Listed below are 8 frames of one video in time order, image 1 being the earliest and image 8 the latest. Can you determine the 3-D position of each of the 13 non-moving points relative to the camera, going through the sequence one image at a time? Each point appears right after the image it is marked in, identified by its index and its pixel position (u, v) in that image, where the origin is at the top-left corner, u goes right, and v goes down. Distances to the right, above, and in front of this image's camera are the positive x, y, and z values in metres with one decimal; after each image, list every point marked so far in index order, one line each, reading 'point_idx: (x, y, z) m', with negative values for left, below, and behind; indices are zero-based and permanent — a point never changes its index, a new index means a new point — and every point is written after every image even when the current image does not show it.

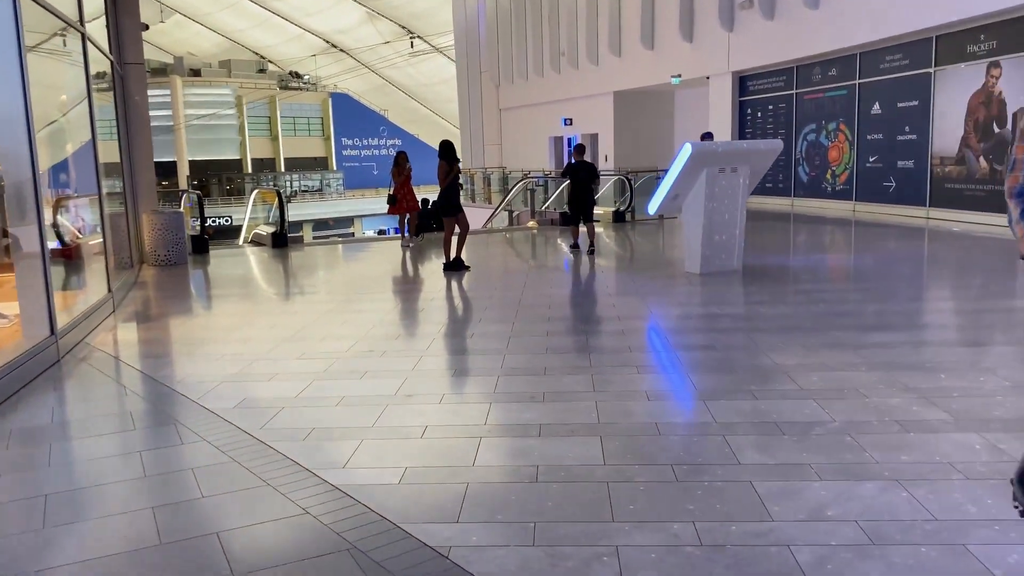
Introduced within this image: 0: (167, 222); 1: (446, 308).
0: (-4.0, +0.8, +9.9) m
1: (-0.5, -0.1, +7.3) m
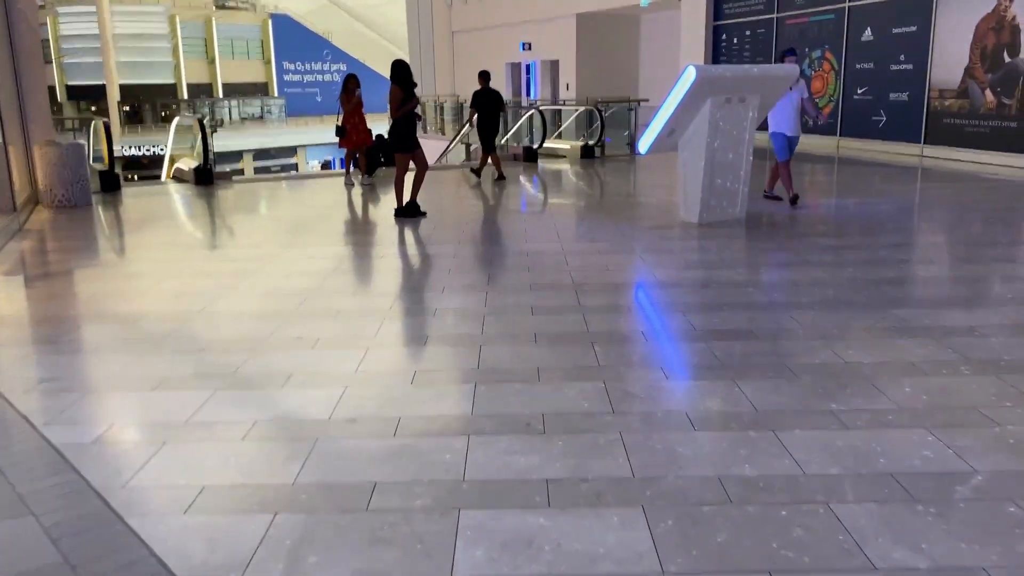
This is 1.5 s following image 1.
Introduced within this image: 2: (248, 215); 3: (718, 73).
0: (-4.4, +1.3, +8.3) m
1: (-0.8, +0.3, +6.0) m
2: (-2.8, +0.8, +9.0) m
3: (+1.5, +1.6, +6.3) m
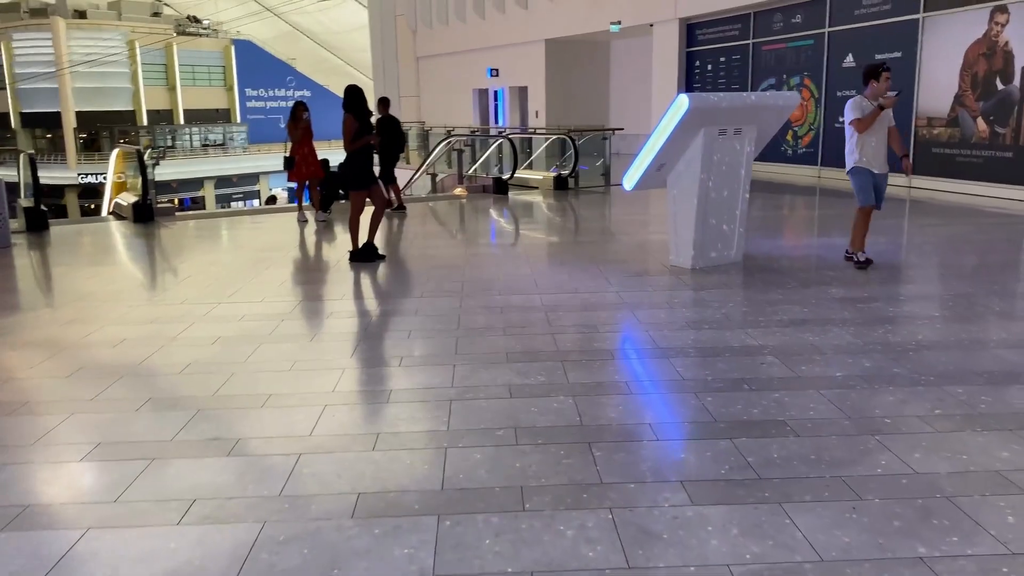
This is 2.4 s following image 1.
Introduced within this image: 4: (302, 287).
0: (-4.7, +0.8, +7.4) m
1: (-1.0, -0.1, +5.2) m
2: (-3.1, +0.4, +8.1) m
3: (+1.3, +1.2, +5.6) m
4: (-1.5, +0.1, +6.2) m
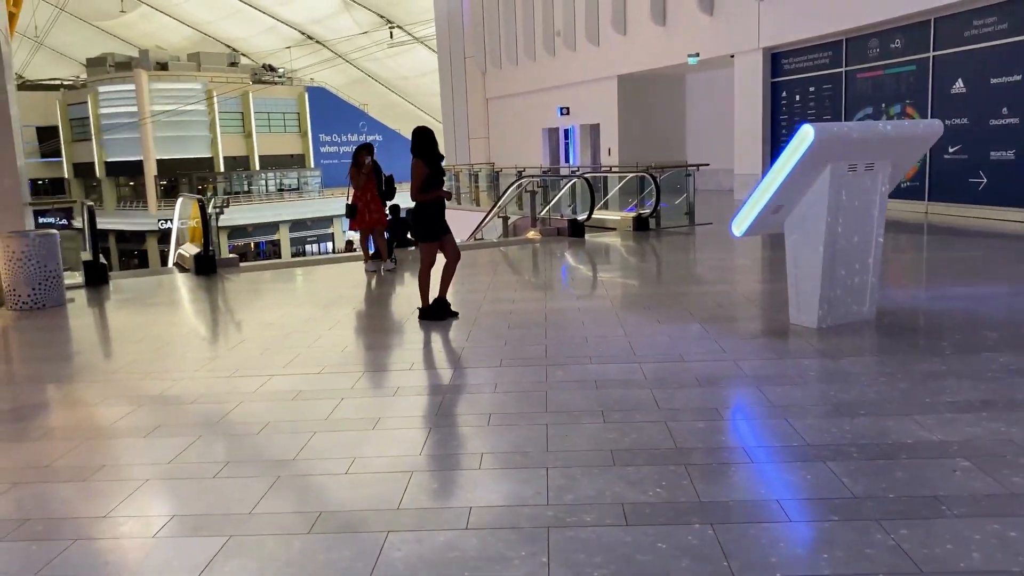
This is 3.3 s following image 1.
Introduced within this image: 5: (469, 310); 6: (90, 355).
0: (-4.0, +0.3, +7.0) m
1: (-0.5, -0.5, +4.4) m
2: (-2.4, -0.2, +7.5) m
3: (+1.8, +0.9, +4.7) m
4: (-1.0, -0.4, +5.5) m
5: (-0.3, -0.1, +6.5) m
6: (-2.9, -0.4, +5.8) m
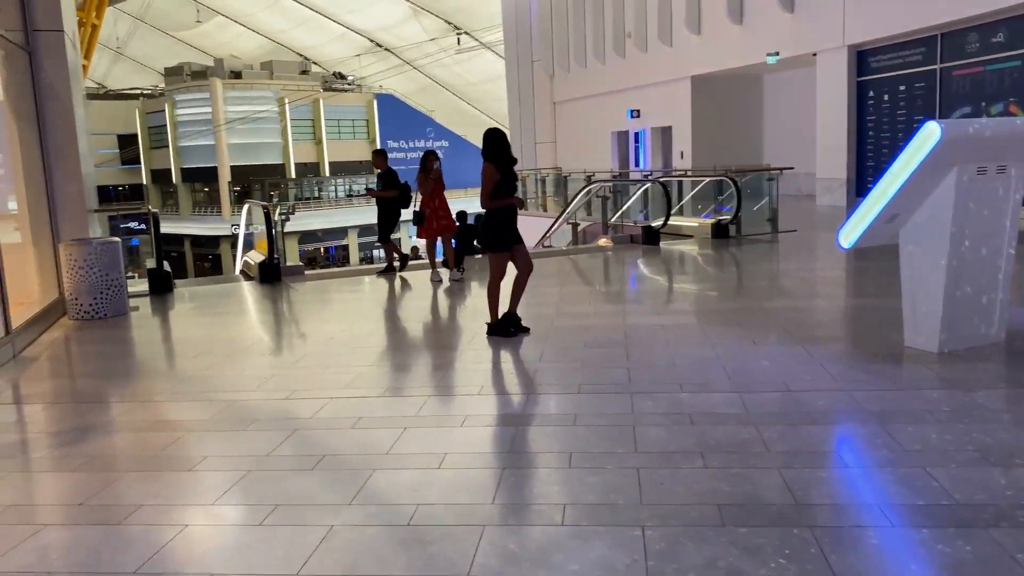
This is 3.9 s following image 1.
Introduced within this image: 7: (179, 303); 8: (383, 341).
0: (-3.4, +0.3, +6.8) m
1: (-0.1, -0.6, +4.0) m
2: (-1.7, -0.2, +7.3) m
3: (+2.3, +0.8, +4.1) m
4: (-0.5, -0.4, +5.1) m
5: (+0.2, -0.2, +6.0) m
6: (-2.4, -0.5, +5.5) m
7: (-3.2, -0.2, +8.0) m
8: (-0.9, -0.4, +5.9) m
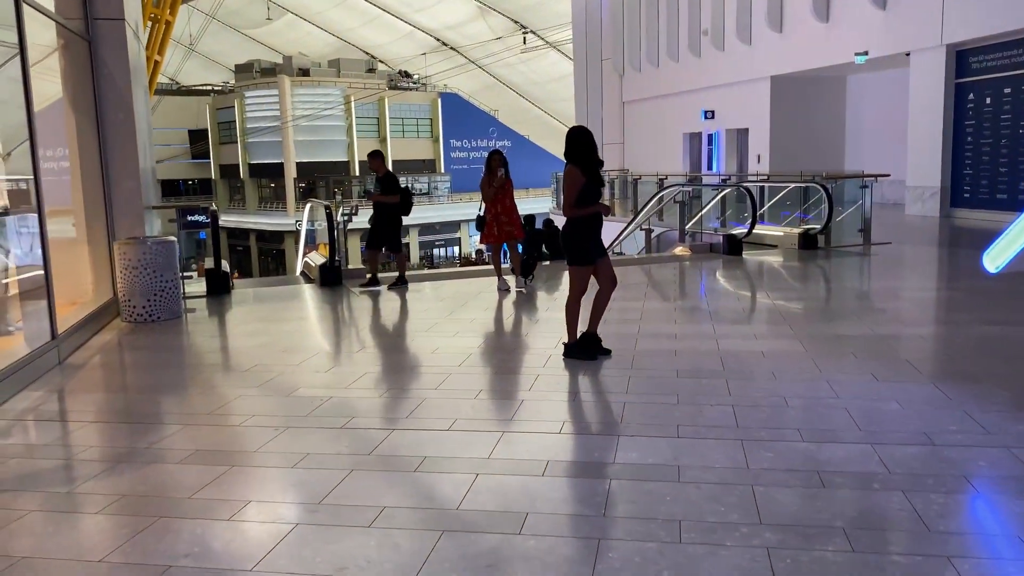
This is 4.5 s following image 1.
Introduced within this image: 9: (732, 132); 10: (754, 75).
0: (-2.8, +0.3, +6.5) m
1: (+0.3, -0.7, +3.5) m
2: (-1.1, -0.3, +6.8) m
3: (+2.7, +0.6, +3.4) m
4: (-0.1, -0.5, +4.6) m
5: (+0.7, -0.3, +5.5) m
6: (-1.9, -0.6, +5.2) m
7: (-2.5, -0.2, +7.7) m
8: (-0.4, -0.5, +5.4) m
9: (+5.0, +3.5, +19.2) m
10: (+5.2, +4.5, +18.0) m
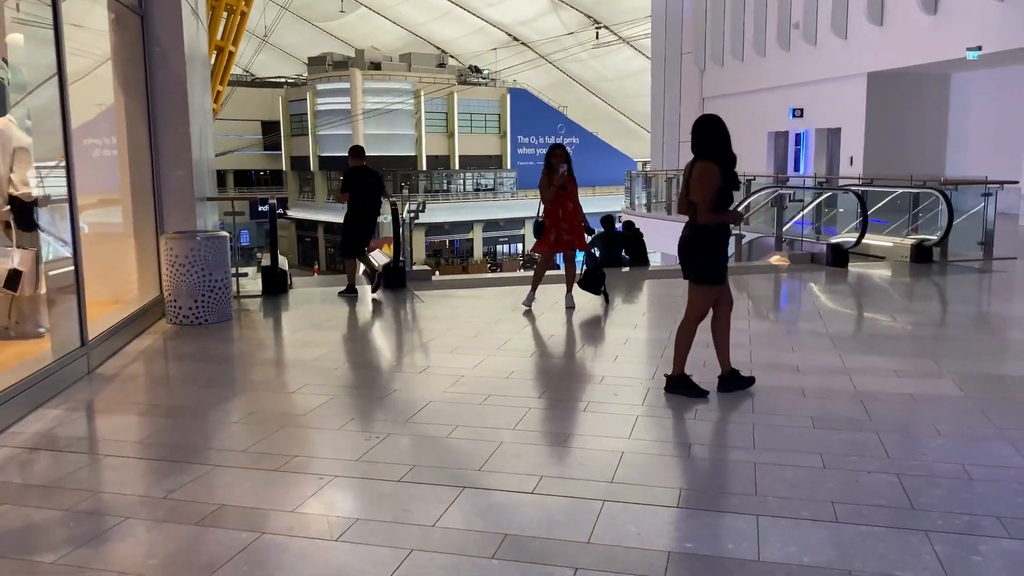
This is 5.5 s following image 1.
0: (-2.2, +0.3, +5.9) m
1: (+0.6, -0.8, +2.7) m
2: (-0.5, -0.4, +6.1) m
3: (+3.0, +0.4, +2.4) m
4: (+0.4, -0.6, +3.8) m
5: (+1.2, -0.4, +4.6) m
6: (-1.5, -0.6, +4.5) m
7: (-1.9, -0.2, +7.1) m
8: (+0.1, -0.5, +4.6) m
9: (+6.6, +3.3, +18.0) m
10: (+6.7, +4.3, +16.7) m
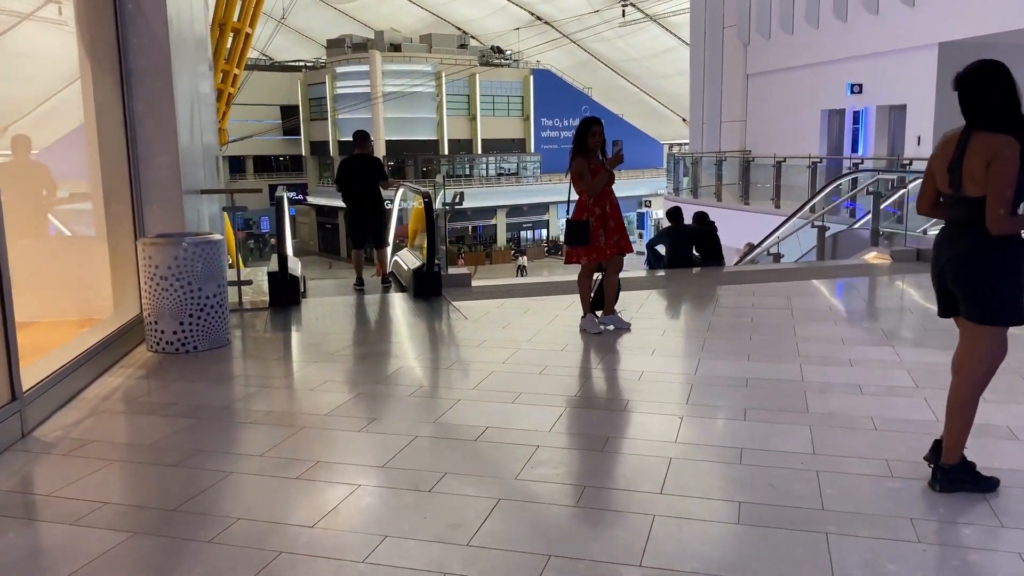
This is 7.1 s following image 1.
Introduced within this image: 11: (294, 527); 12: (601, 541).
0: (-1.8, +0.2, +4.7) m
1: (+0.9, -0.9, +1.4) m
2: (-0.1, -0.4, +4.8) m
3: (+3.3, +0.3, +1.1) m
4: (+0.7, -0.7, +2.5) m
5: (+1.6, -0.6, +3.3) m
6: (-1.1, -0.7, +3.3) m
7: (-1.4, -0.2, +5.9) m
8: (+0.4, -0.6, +3.3) m
9: (+7.3, +3.5, +16.5) m
10: (+7.3, +4.5, +15.2) m
11: (-0.7, -0.8, +2.6) m
12: (+0.2, -0.8, +2.5) m
